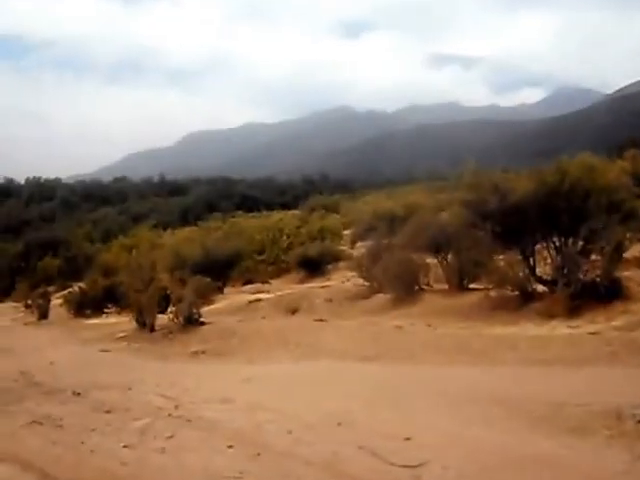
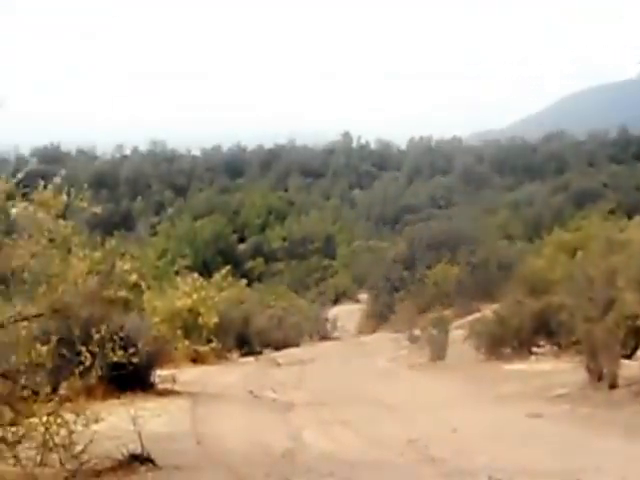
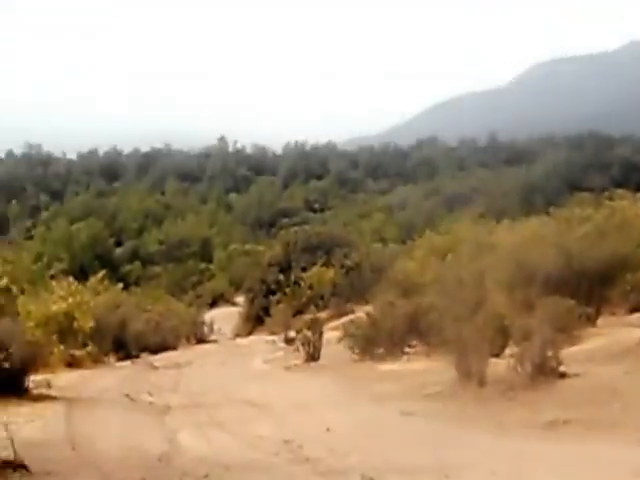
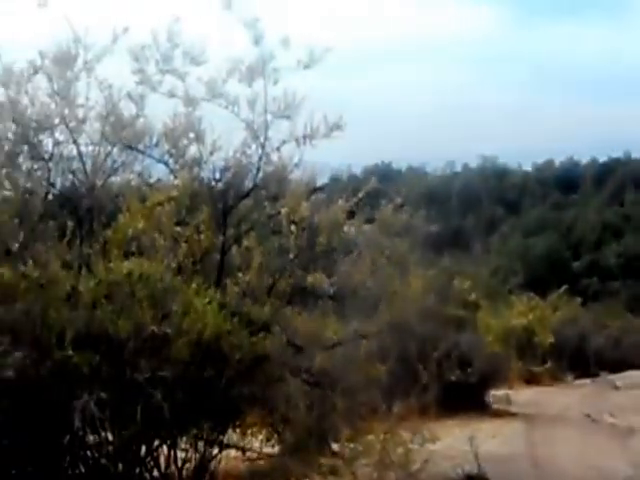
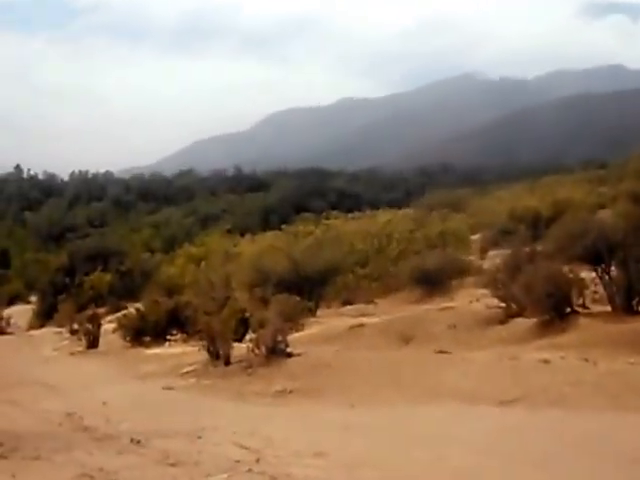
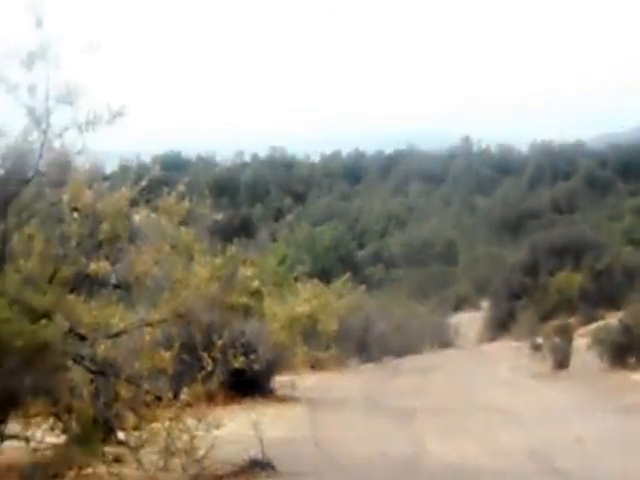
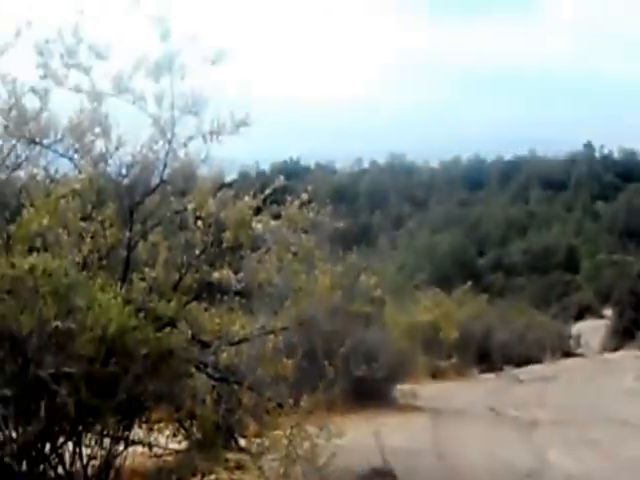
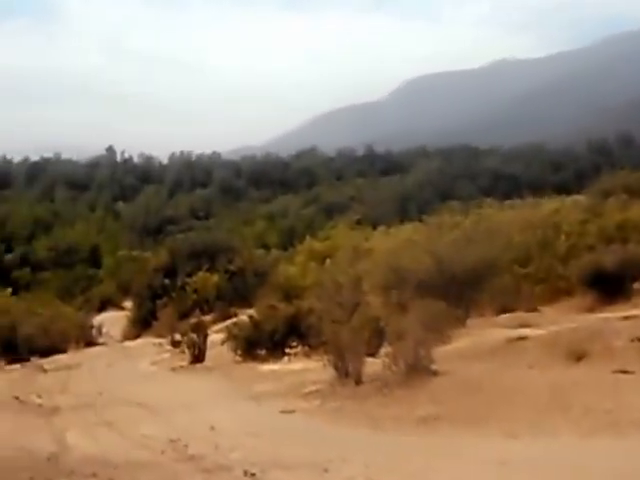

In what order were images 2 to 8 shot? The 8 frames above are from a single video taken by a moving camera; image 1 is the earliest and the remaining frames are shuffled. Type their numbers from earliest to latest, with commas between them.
5, 8, 3, 2, 6, 7, 4
